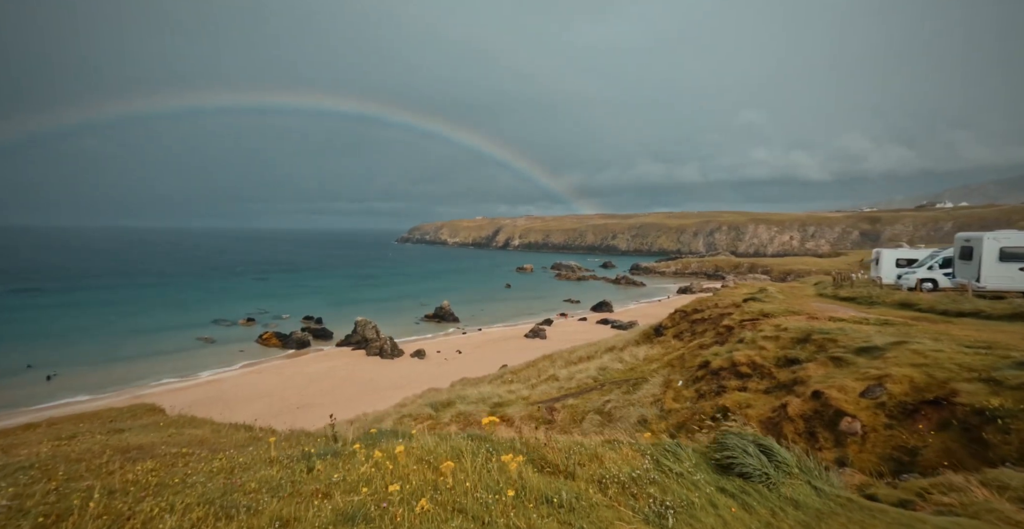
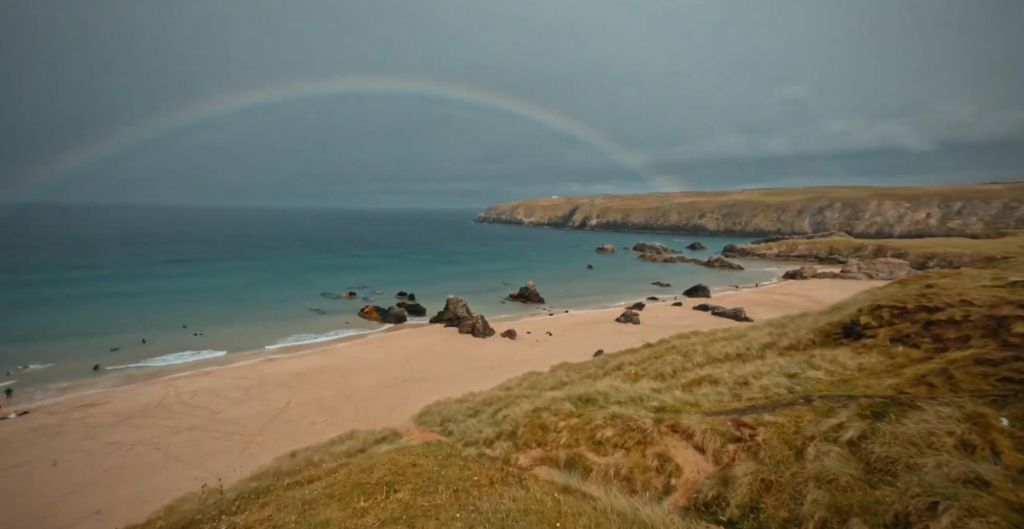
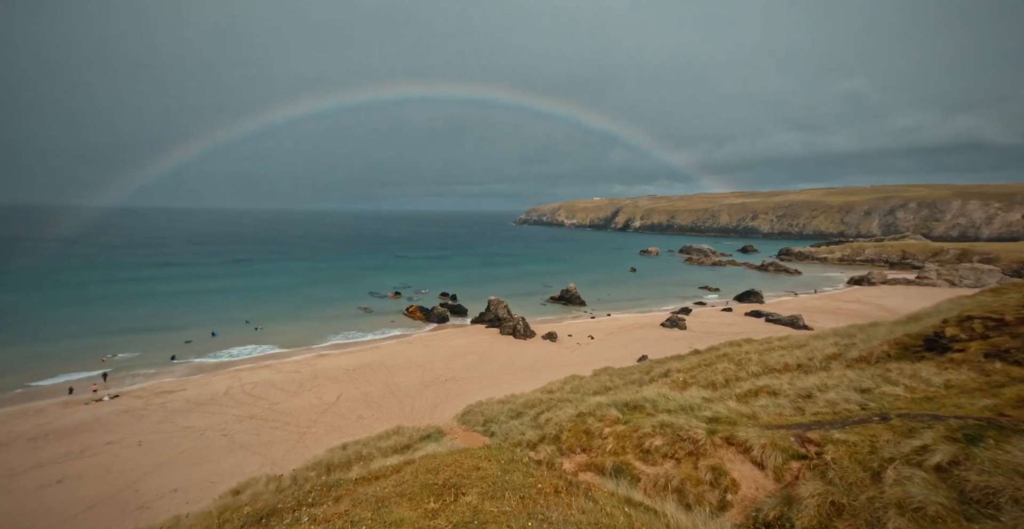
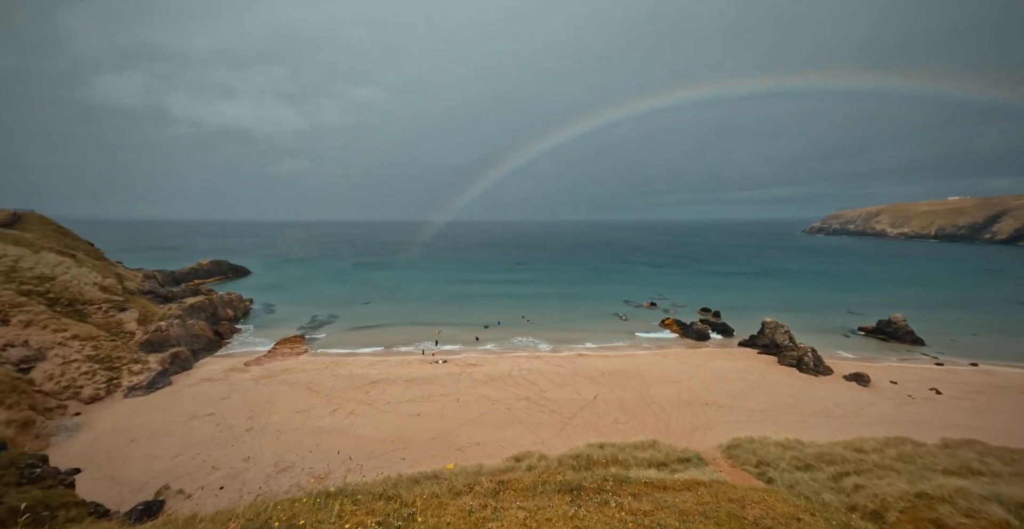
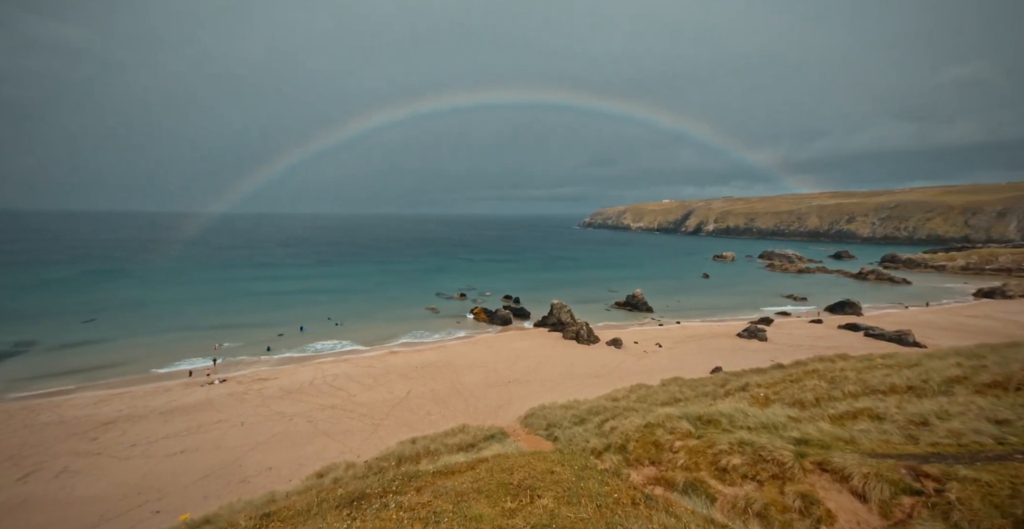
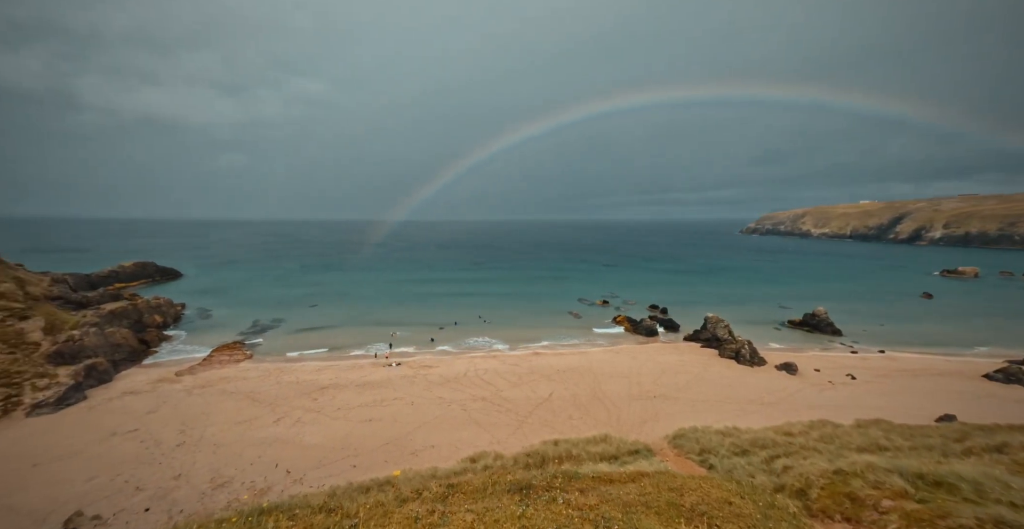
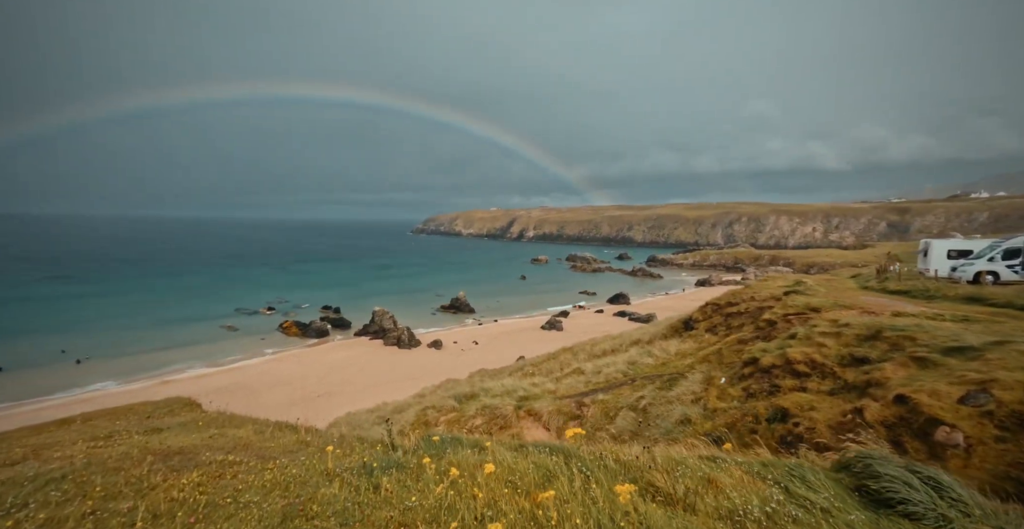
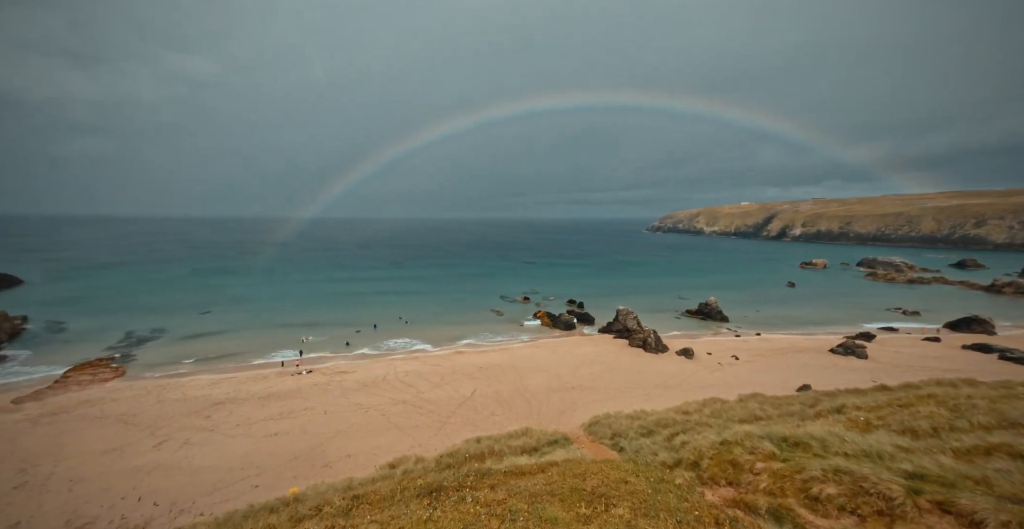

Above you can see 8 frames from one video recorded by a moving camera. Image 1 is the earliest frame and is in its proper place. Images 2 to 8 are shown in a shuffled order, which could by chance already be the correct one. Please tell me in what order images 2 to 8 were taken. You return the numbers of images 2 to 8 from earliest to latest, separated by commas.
7, 2, 3, 5, 8, 6, 4
